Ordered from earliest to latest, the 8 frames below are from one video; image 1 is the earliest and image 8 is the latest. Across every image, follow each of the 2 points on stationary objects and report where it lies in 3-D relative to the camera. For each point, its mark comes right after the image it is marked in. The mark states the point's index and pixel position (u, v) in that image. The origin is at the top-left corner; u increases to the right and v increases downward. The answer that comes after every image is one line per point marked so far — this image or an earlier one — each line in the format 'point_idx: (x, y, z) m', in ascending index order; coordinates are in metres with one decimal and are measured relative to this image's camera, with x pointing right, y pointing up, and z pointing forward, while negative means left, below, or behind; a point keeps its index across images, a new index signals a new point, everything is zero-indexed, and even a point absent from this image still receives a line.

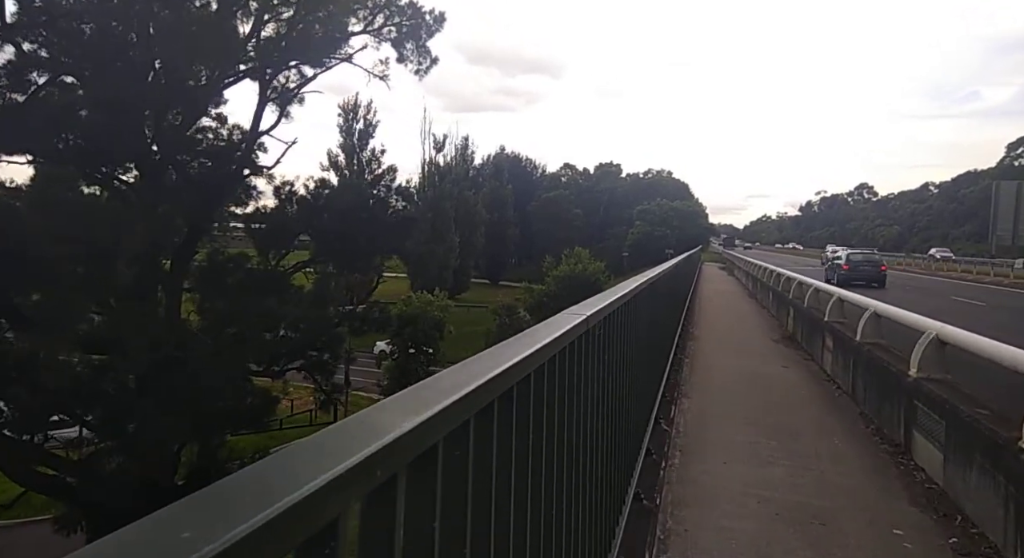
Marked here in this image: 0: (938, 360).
0: (+4.6, -0.9, +6.0) m
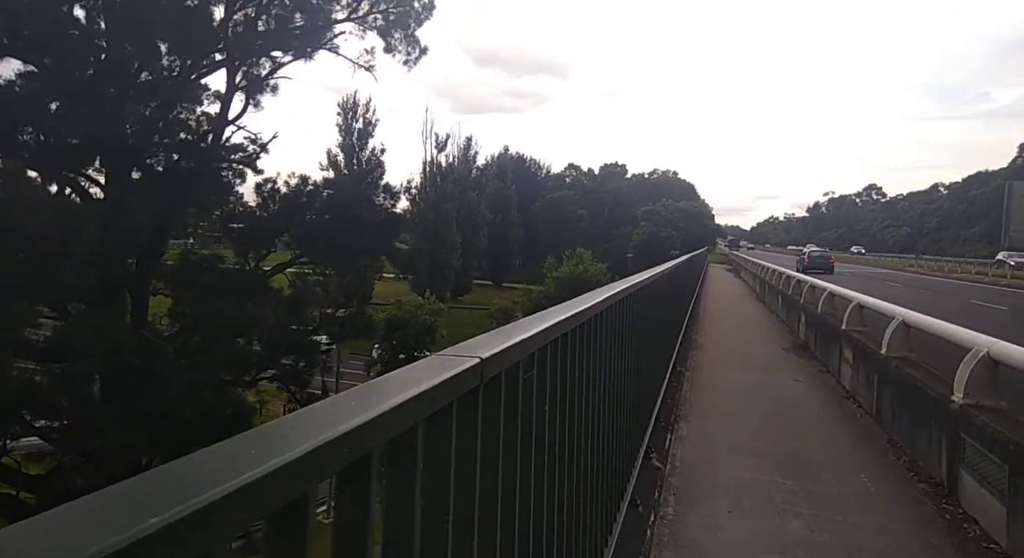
0: (+4.3, -0.9, +5.2) m
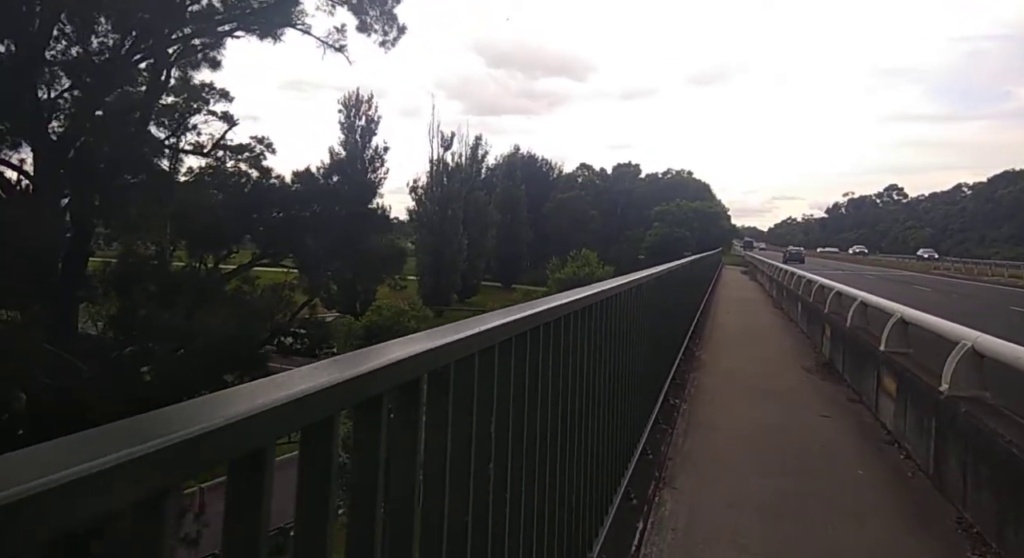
0: (+3.8, -1.0, +3.6) m
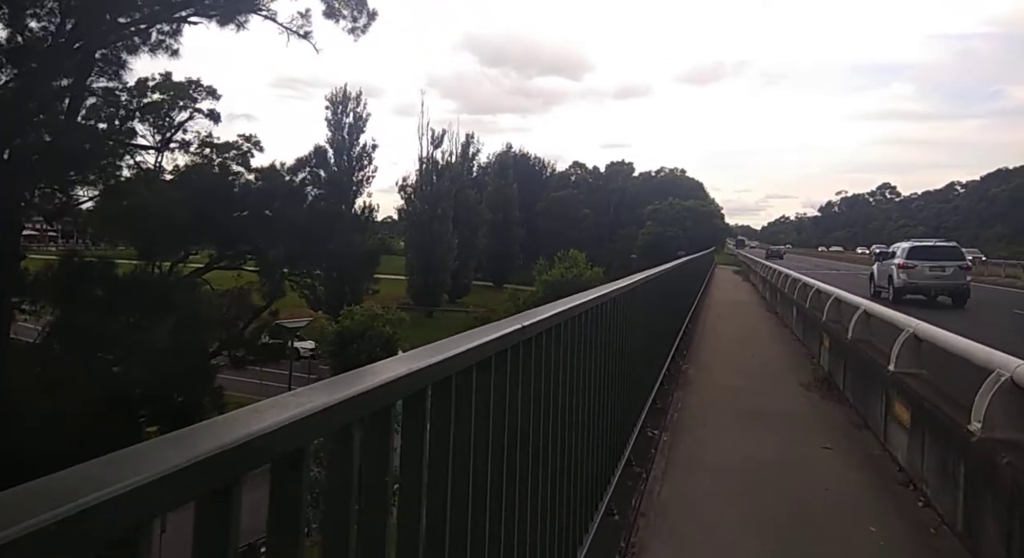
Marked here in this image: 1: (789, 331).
0: (+3.4, -1.1, +2.9) m
1: (+7.4, -1.4, +15.0) m
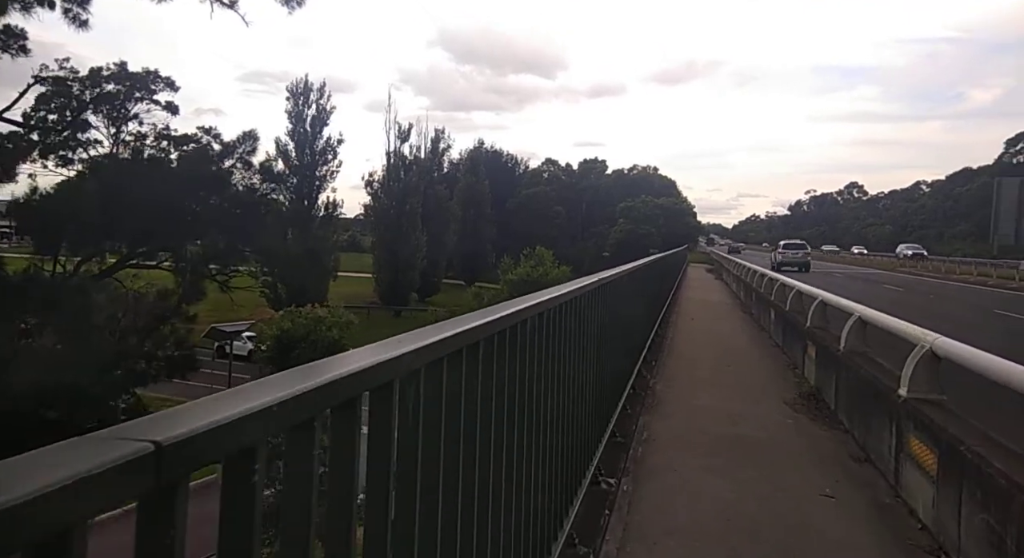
0: (+2.9, -1.1, +1.9) m
1: (+6.4, -1.4, +14.2) m
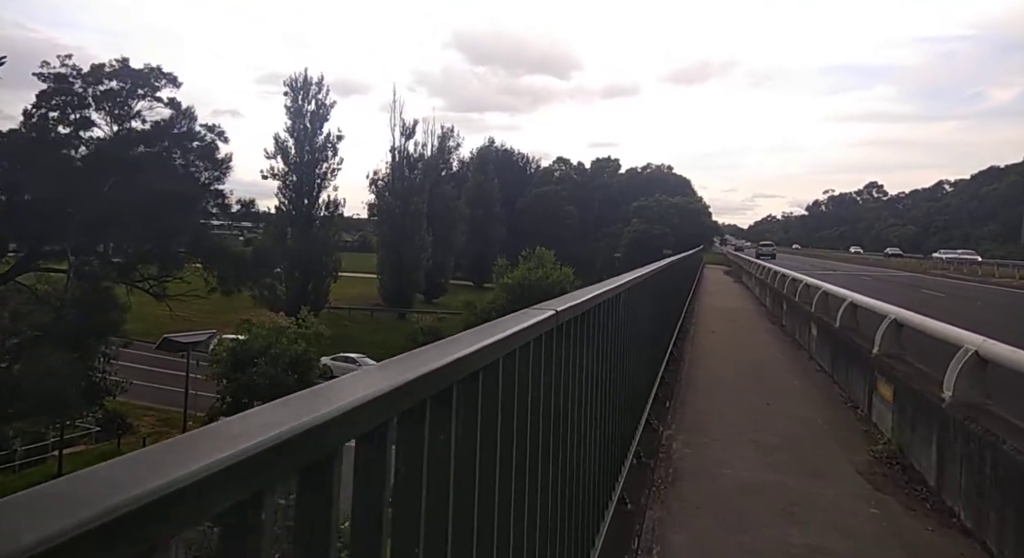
0: (+2.4, -1.3, -0.1) m
1: (+6.2, -1.5, +12.1) m
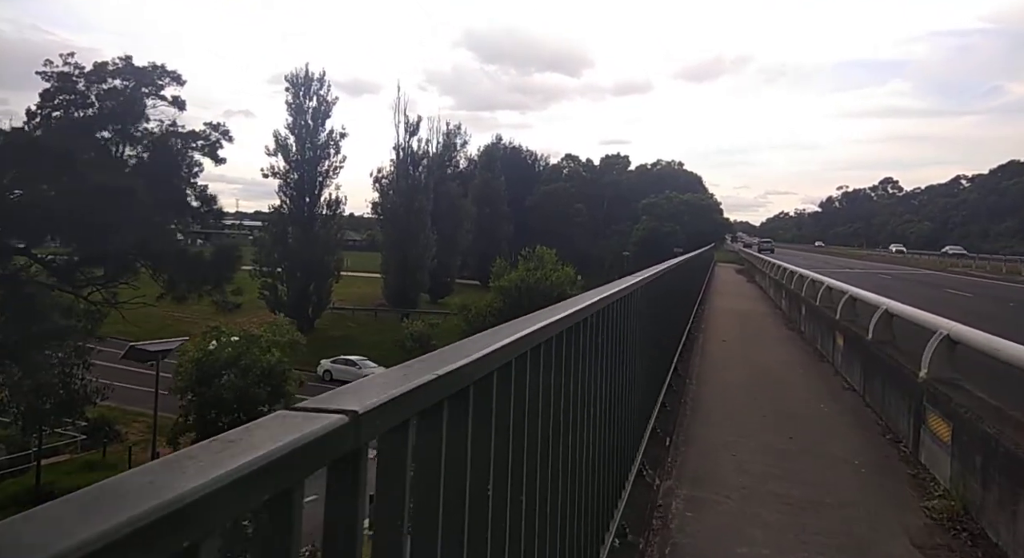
0: (+2.0, -1.3, -1.1) m
1: (+6.0, -1.5, +11.0) m
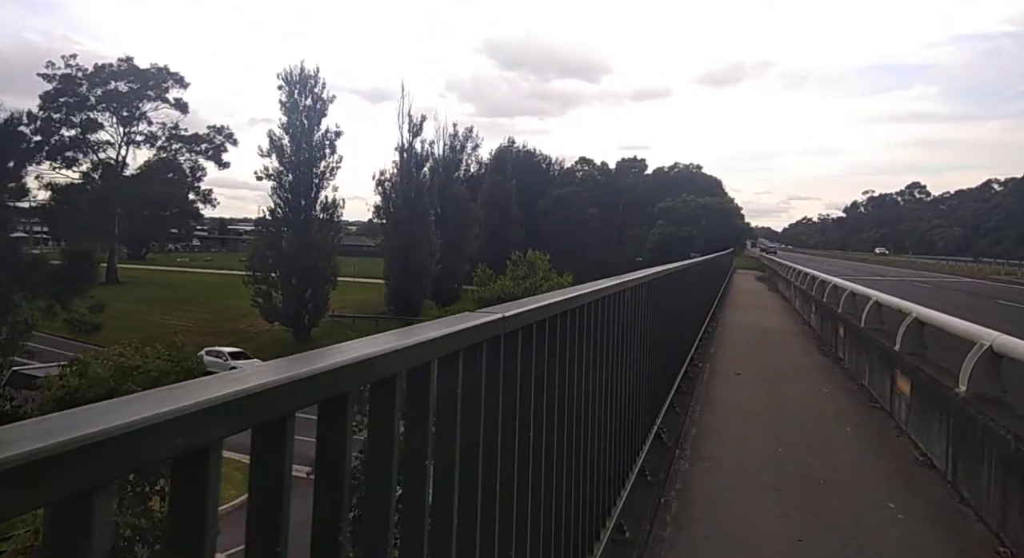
0: (+1.0, -1.4, -3.5) m
1: (+5.3, -1.7, +8.6) m
